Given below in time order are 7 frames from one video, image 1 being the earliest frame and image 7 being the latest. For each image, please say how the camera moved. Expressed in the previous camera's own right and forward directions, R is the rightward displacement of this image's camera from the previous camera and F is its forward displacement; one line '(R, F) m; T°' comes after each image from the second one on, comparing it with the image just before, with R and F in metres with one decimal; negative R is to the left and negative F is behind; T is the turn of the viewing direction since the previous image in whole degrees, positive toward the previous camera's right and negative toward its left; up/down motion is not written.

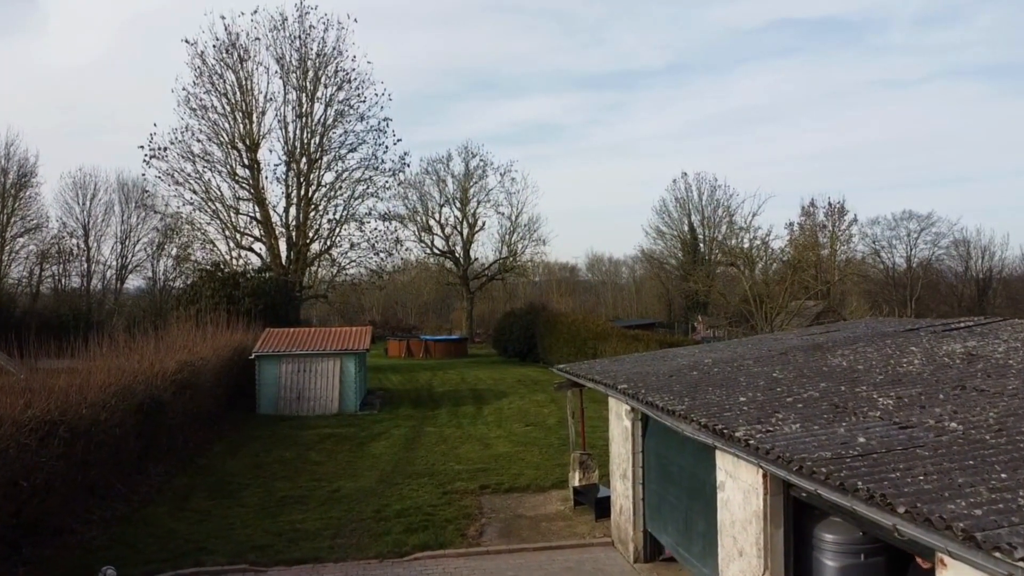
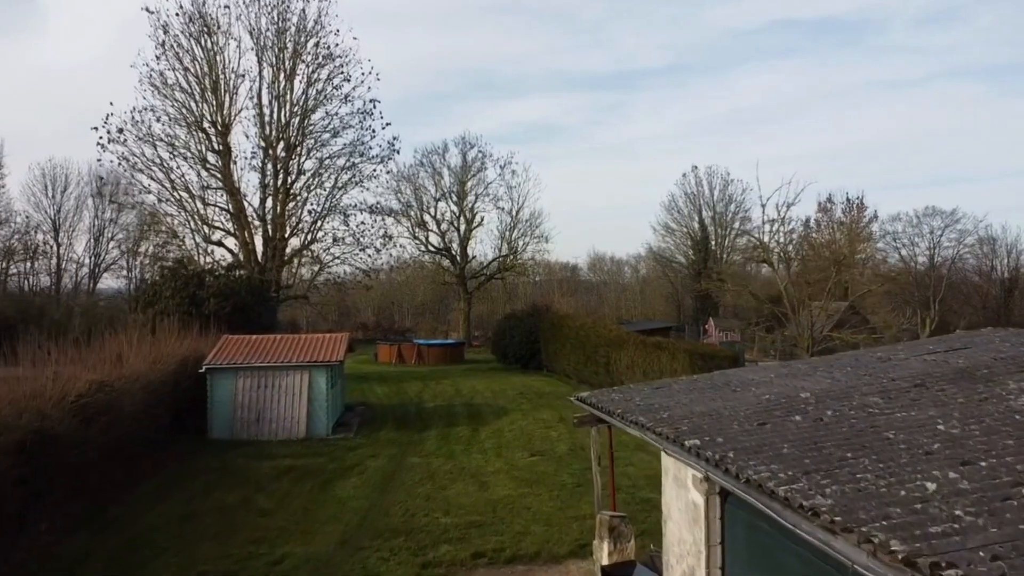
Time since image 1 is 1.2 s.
(0.0, +3.1) m; 0°
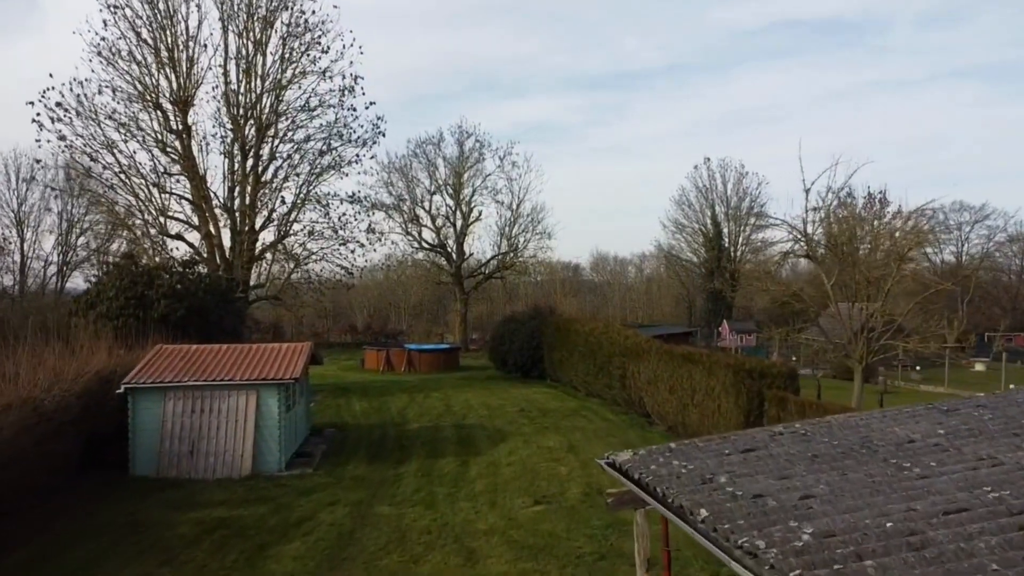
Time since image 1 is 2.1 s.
(0.0, +3.3) m; 0°
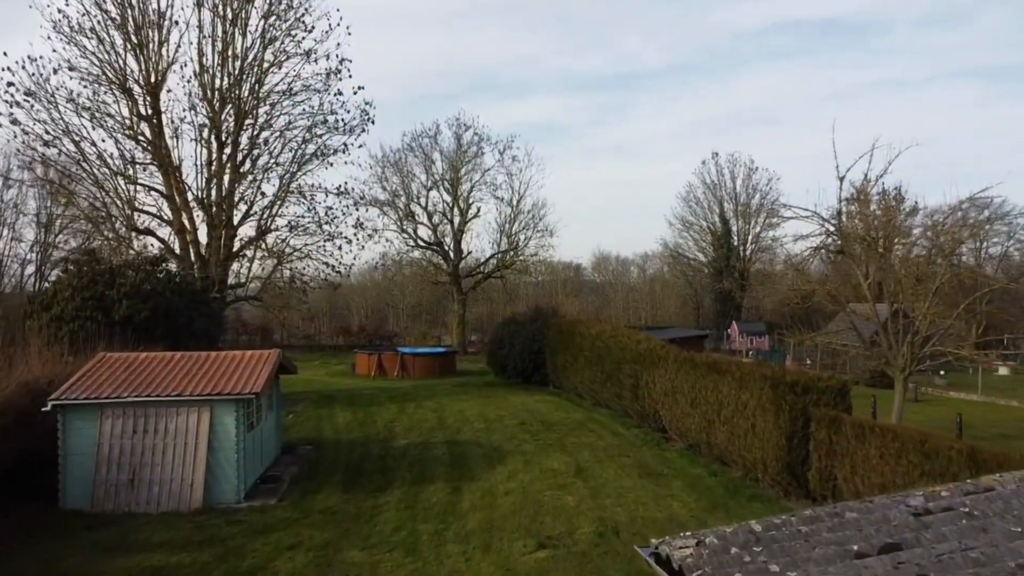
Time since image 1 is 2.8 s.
(0.0, +2.0) m; 0°
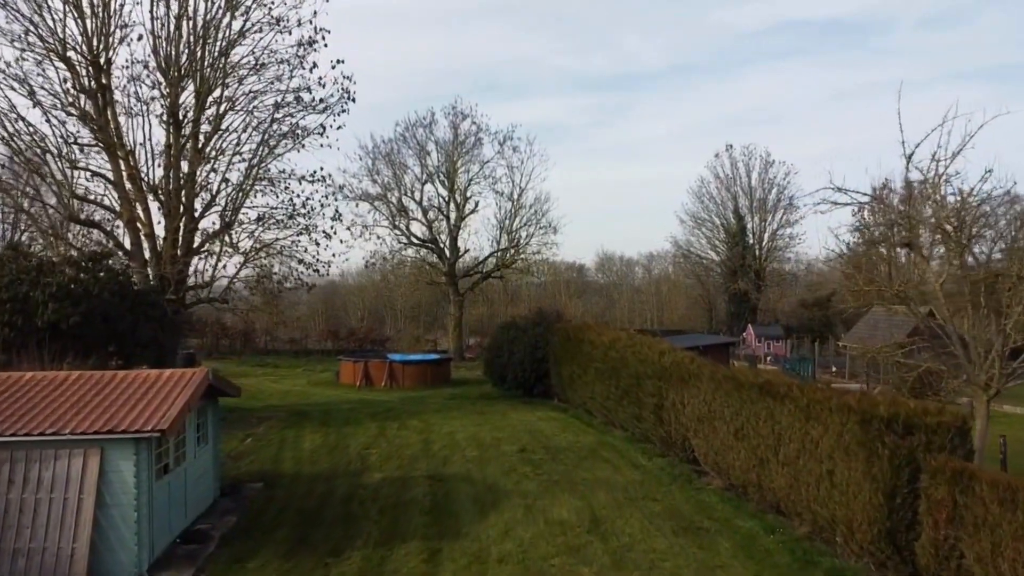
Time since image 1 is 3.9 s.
(+0.1, +2.9) m; 0°
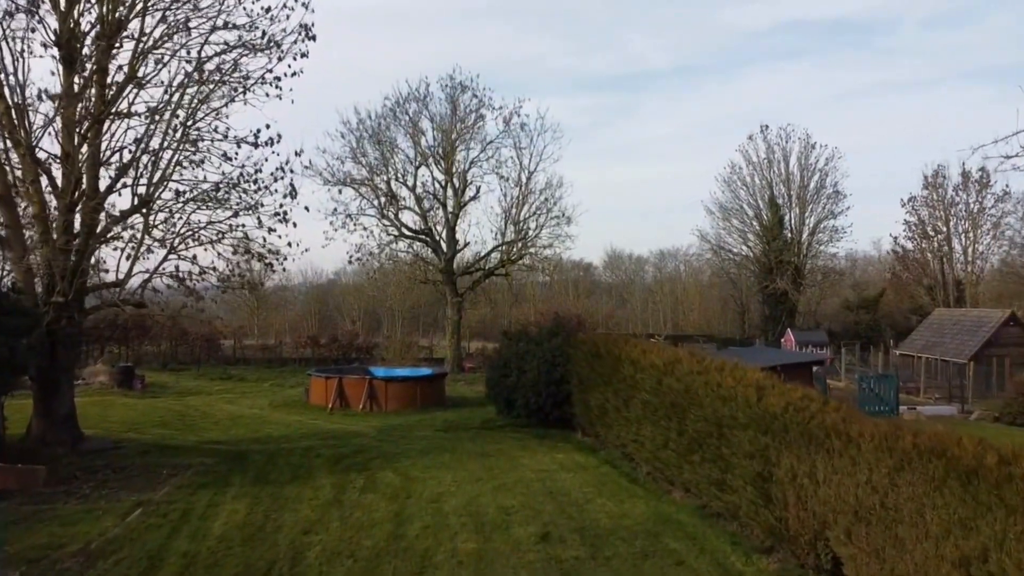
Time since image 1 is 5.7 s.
(-0.2, +5.2) m; 0°
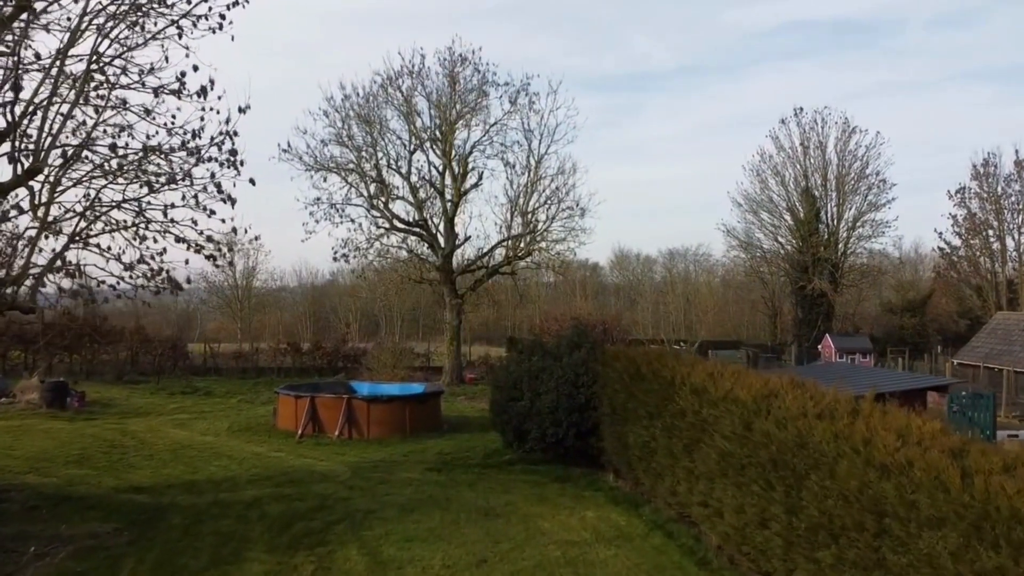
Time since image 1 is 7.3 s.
(-0.2, +3.9) m; 0°
